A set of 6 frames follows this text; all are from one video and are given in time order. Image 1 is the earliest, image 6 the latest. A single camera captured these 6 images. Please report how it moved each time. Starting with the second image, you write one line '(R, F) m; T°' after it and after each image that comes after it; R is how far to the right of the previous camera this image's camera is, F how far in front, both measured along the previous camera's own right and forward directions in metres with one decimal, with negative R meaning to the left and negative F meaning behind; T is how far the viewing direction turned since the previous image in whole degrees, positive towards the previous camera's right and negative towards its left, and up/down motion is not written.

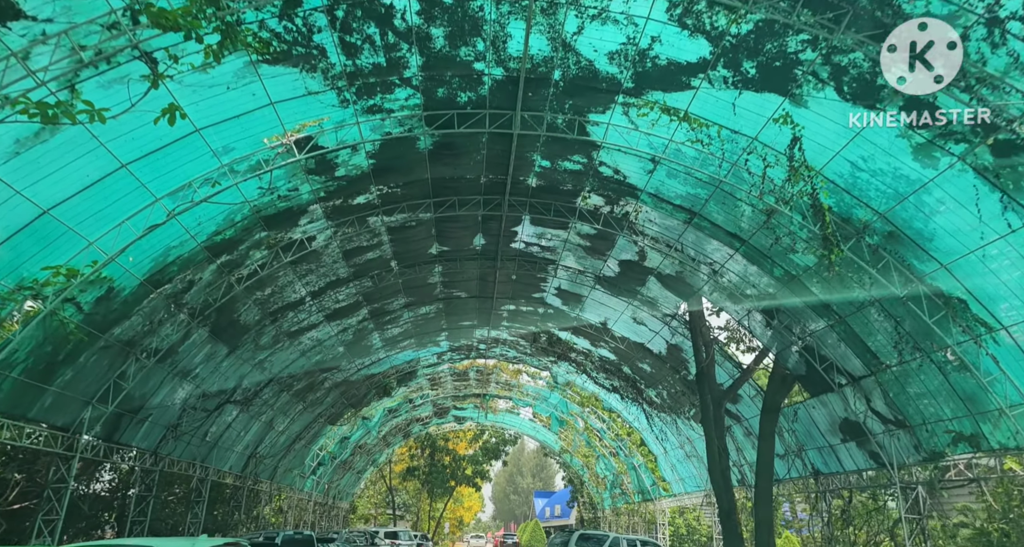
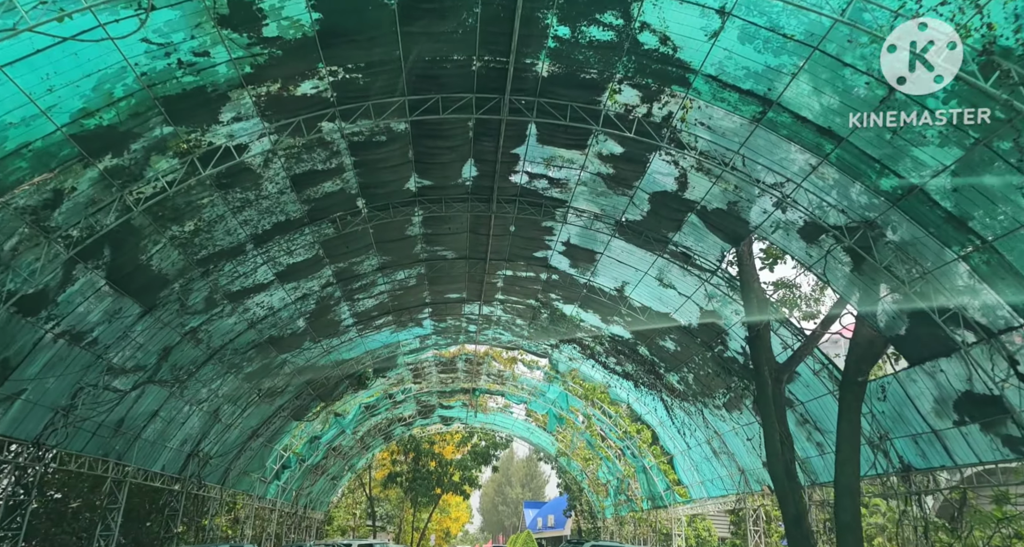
(-0.3, +4.2) m; +1°
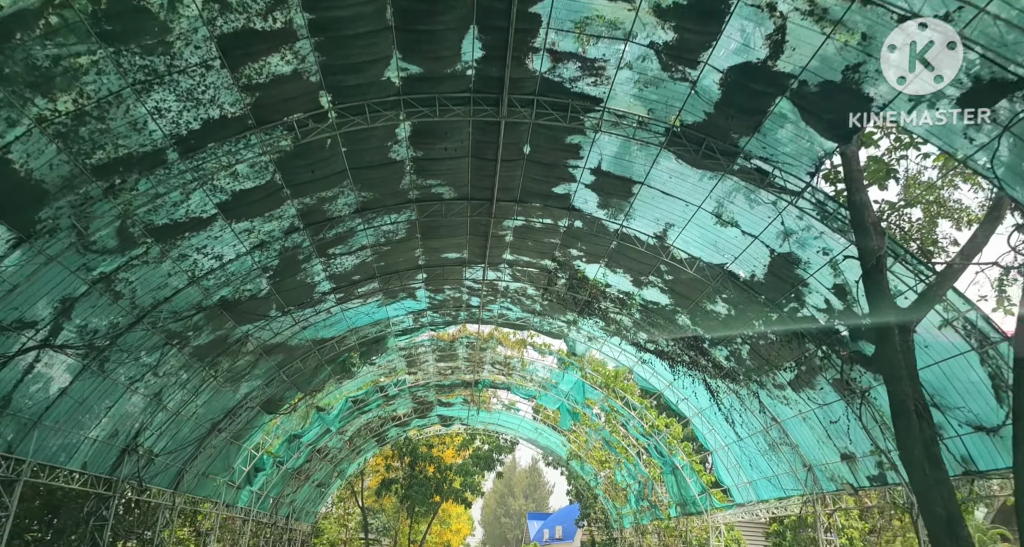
(-0.3, +4.0) m; 0°
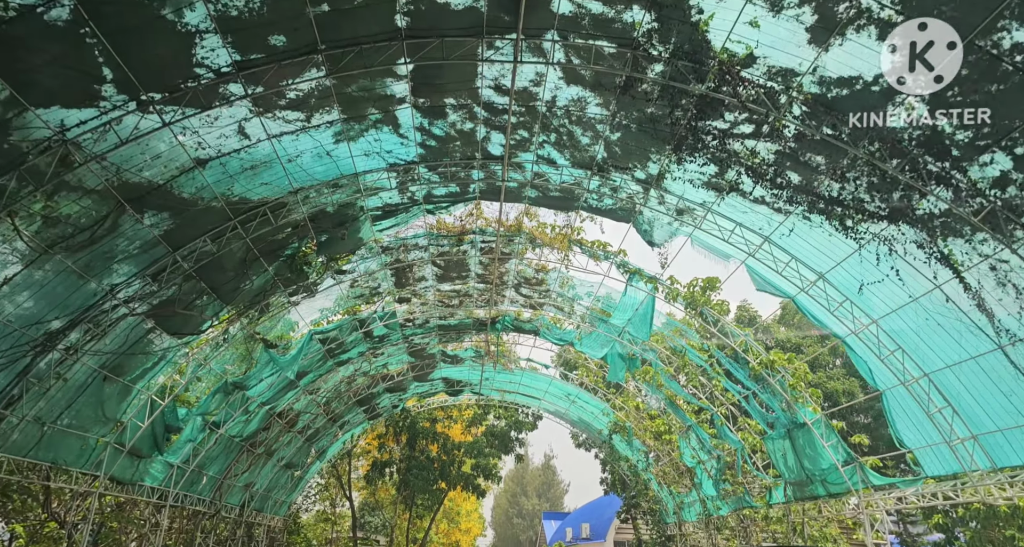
(-0.8, +8.9) m; -1°
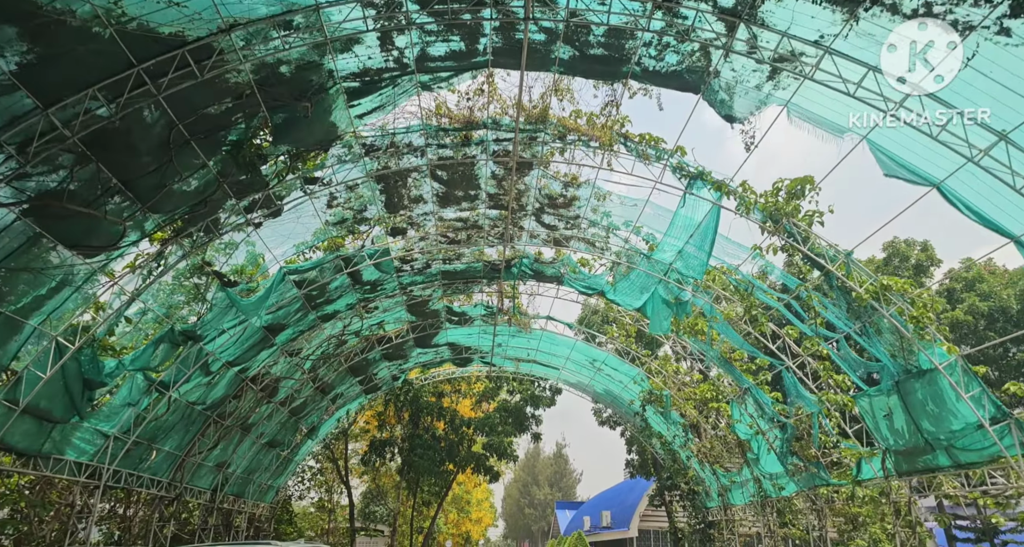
(-0.4, +4.3) m; -1°
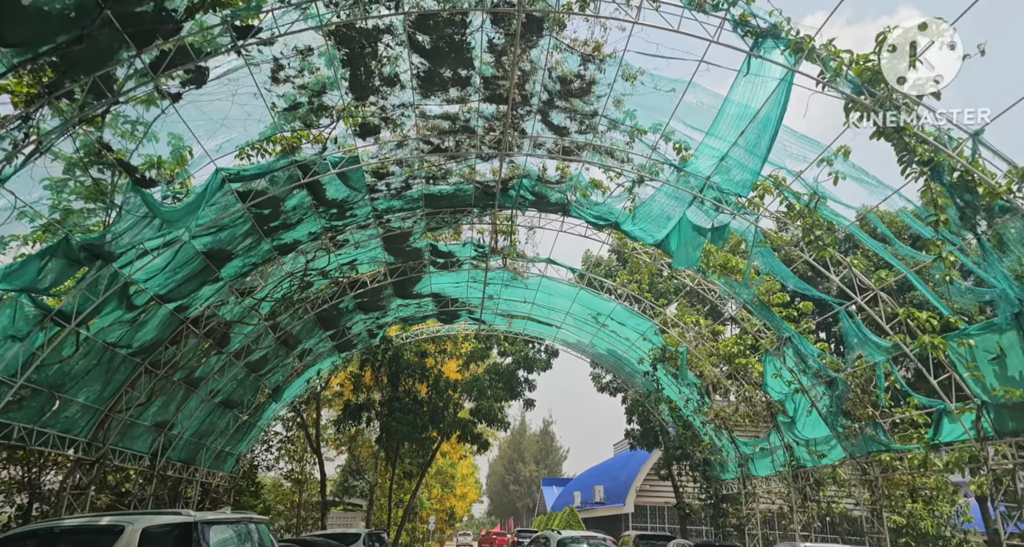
(-0.2, +3.5) m; +1°
